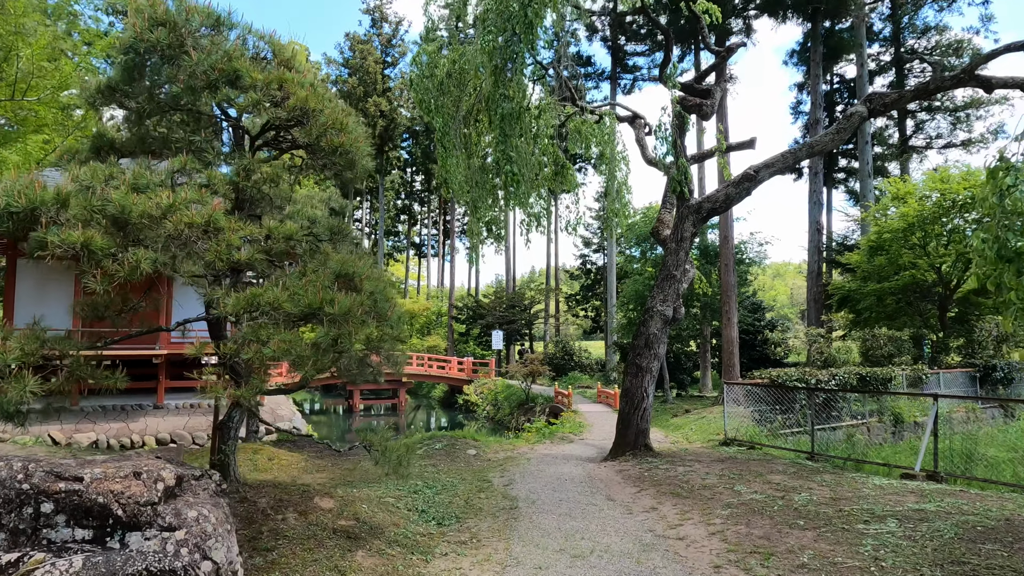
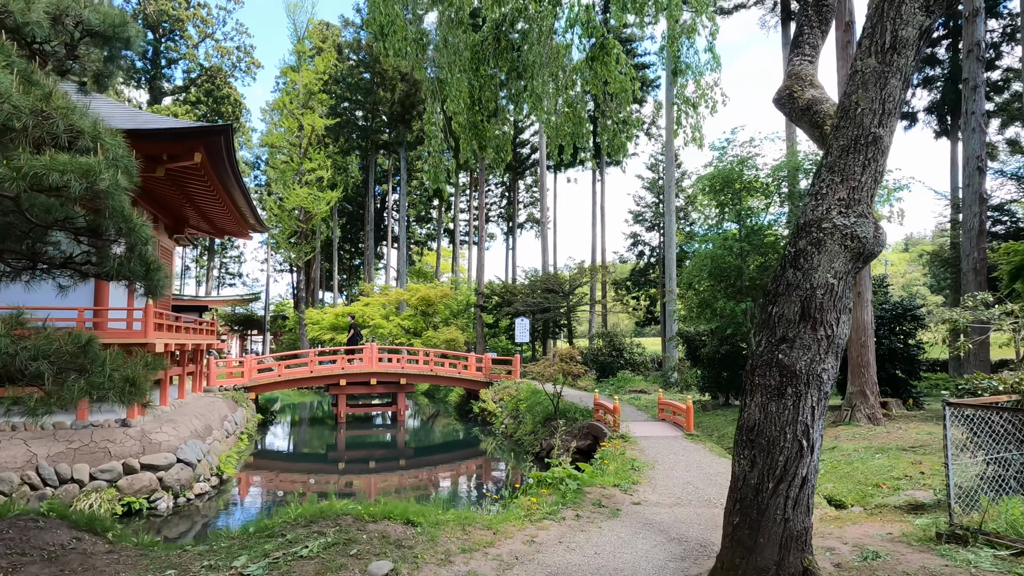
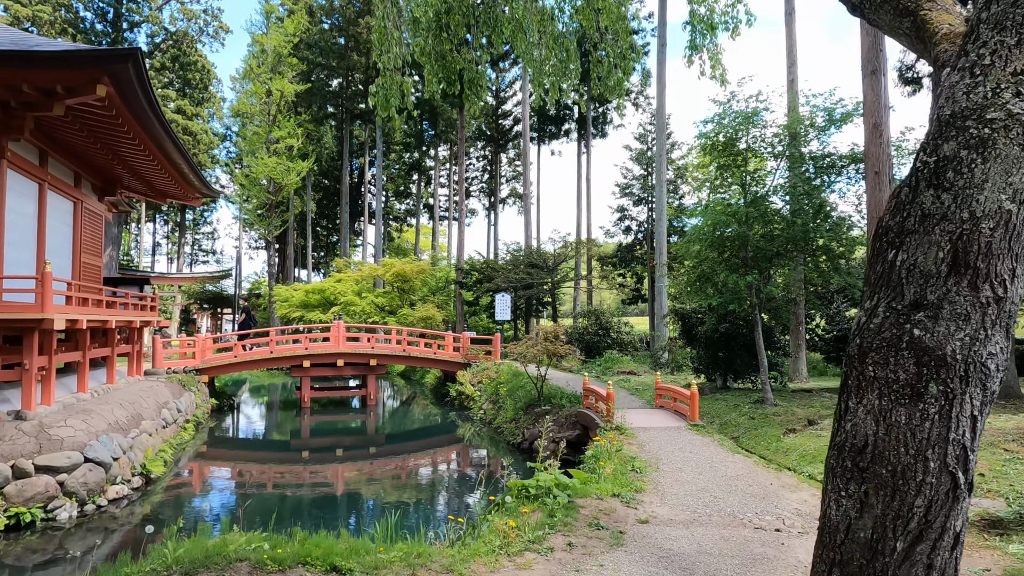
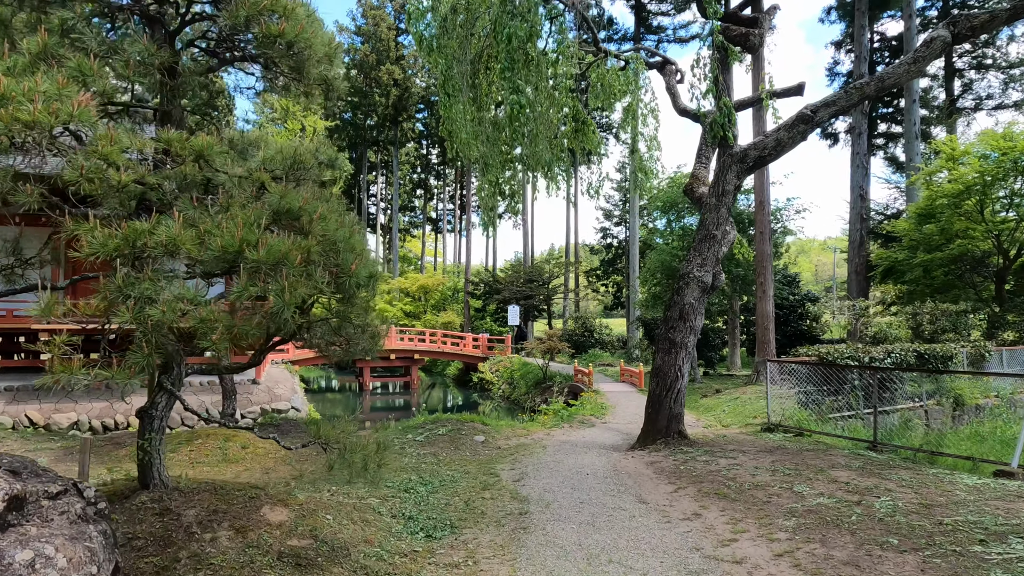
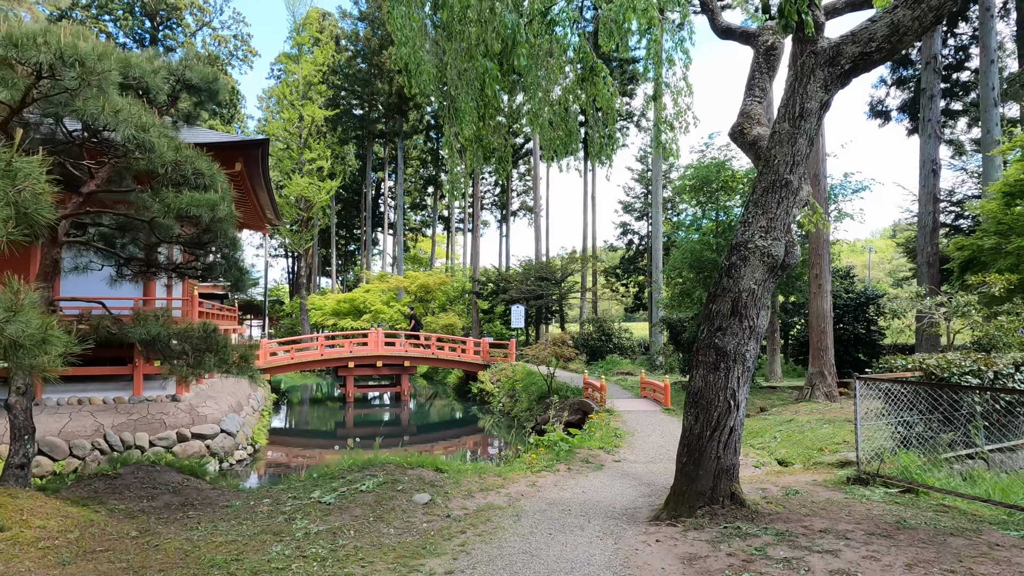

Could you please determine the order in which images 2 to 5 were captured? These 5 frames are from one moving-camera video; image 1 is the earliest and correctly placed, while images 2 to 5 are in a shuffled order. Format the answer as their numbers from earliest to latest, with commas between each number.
4, 5, 2, 3
